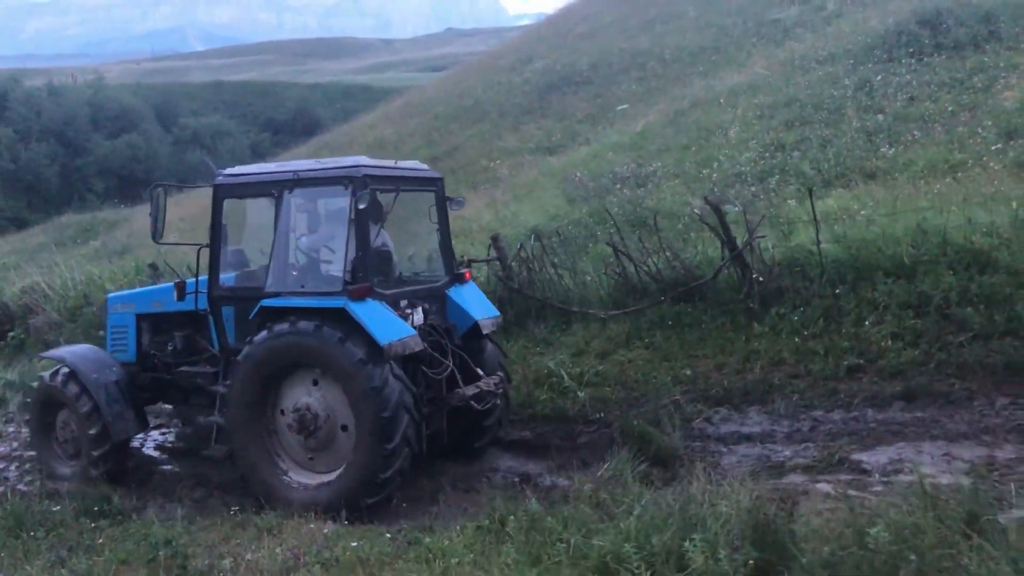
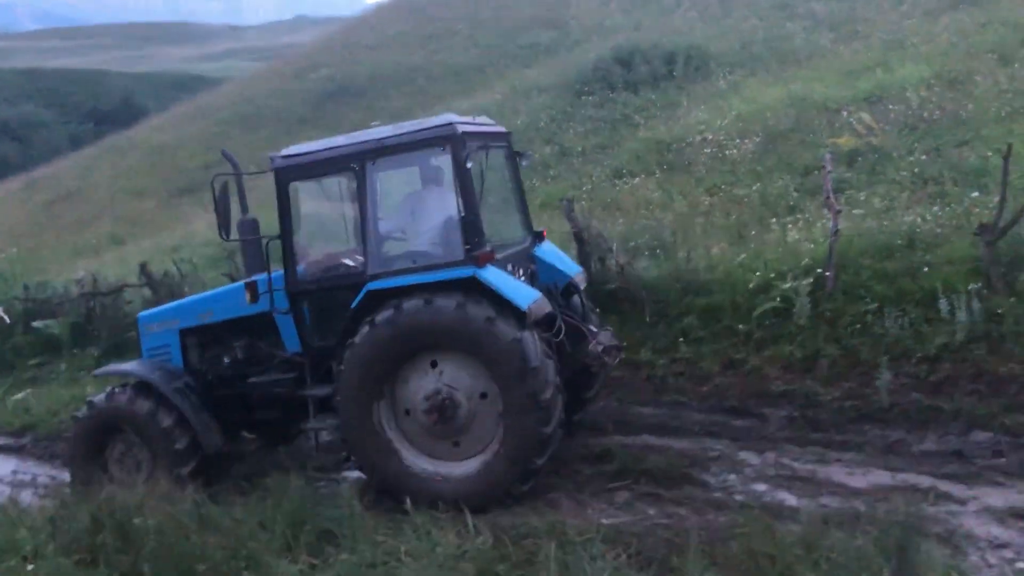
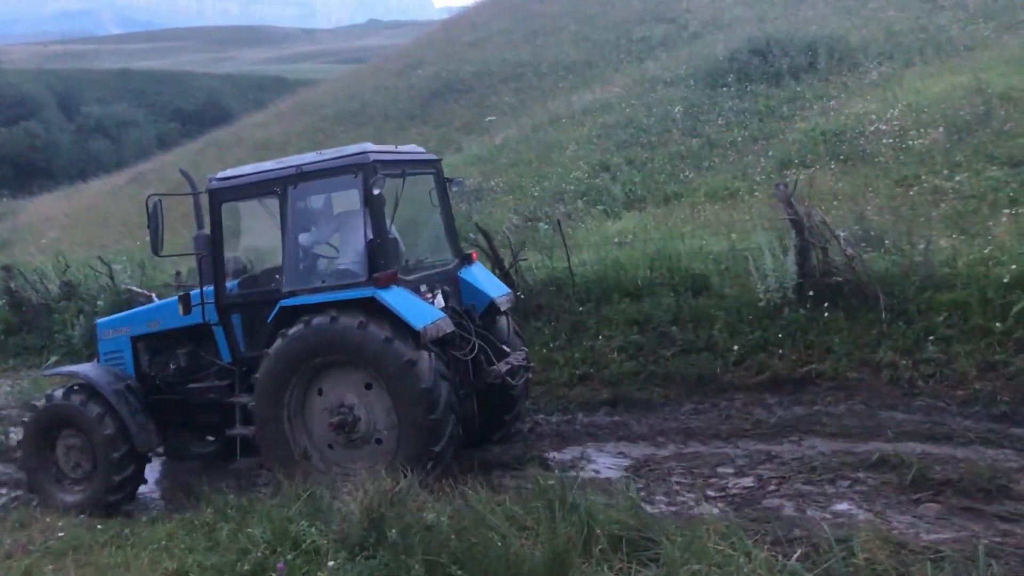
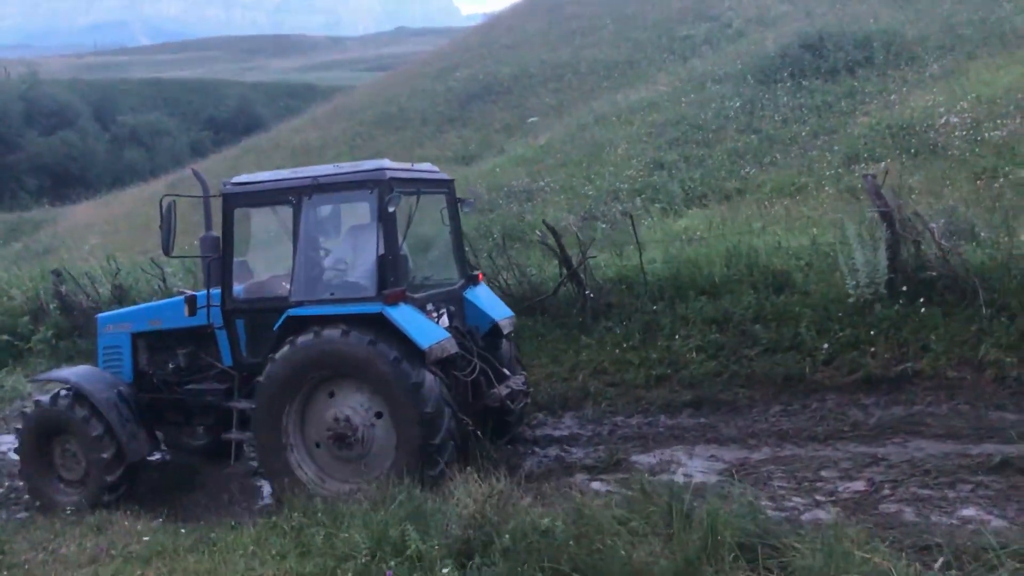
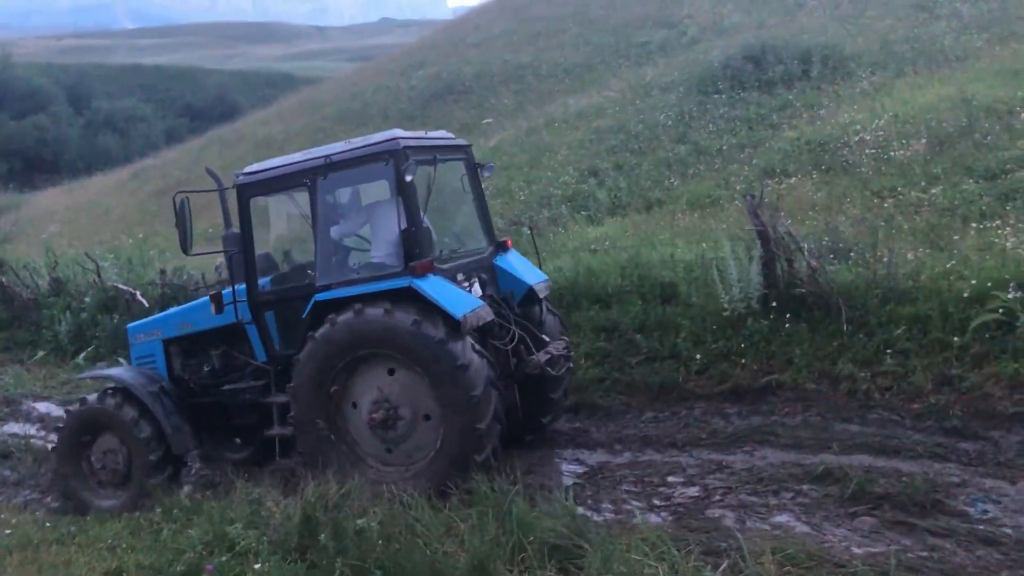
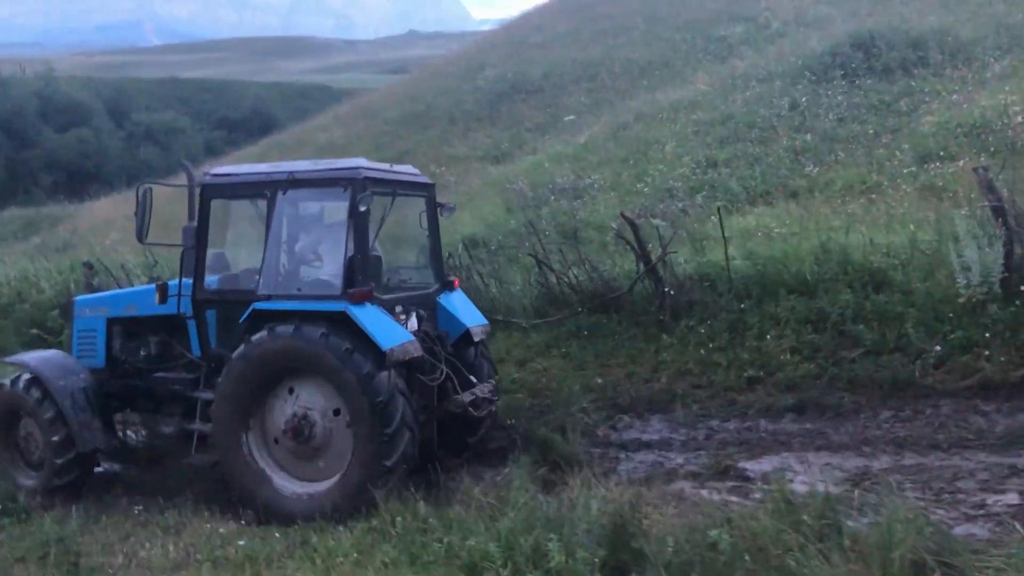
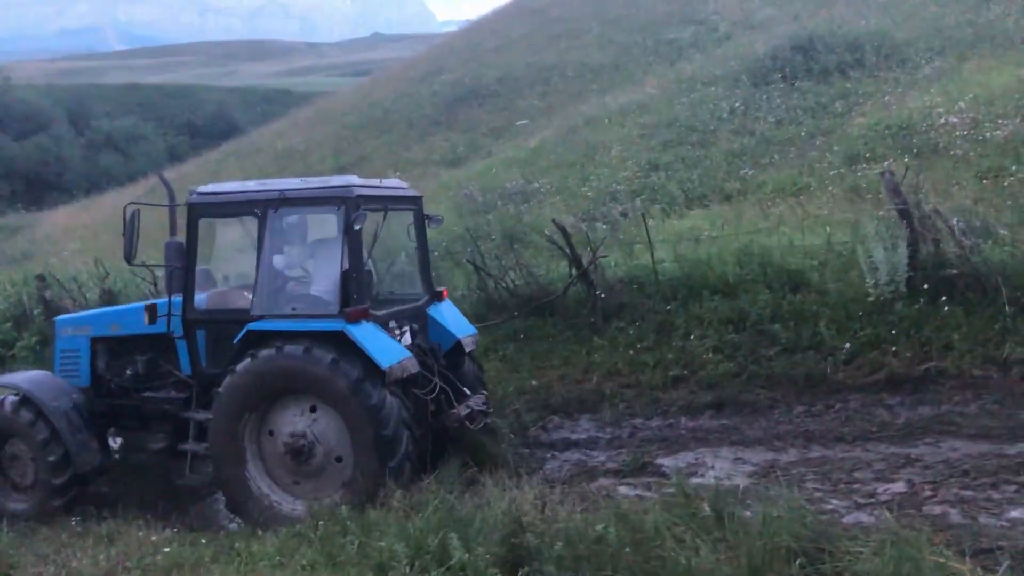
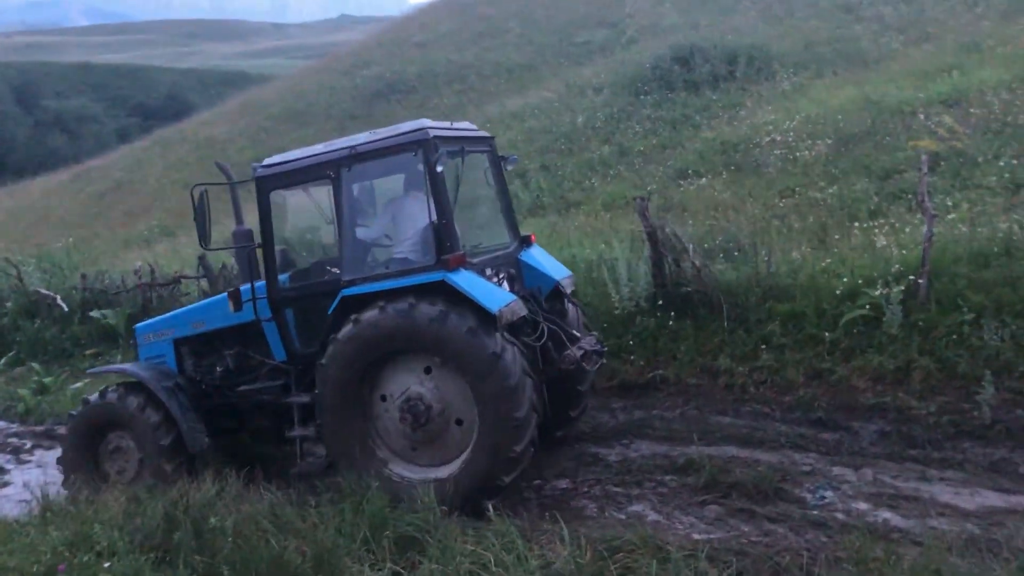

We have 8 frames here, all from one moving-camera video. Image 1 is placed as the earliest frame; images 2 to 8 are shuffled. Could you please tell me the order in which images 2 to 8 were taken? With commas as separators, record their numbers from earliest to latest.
6, 7, 4, 3, 5, 8, 2
